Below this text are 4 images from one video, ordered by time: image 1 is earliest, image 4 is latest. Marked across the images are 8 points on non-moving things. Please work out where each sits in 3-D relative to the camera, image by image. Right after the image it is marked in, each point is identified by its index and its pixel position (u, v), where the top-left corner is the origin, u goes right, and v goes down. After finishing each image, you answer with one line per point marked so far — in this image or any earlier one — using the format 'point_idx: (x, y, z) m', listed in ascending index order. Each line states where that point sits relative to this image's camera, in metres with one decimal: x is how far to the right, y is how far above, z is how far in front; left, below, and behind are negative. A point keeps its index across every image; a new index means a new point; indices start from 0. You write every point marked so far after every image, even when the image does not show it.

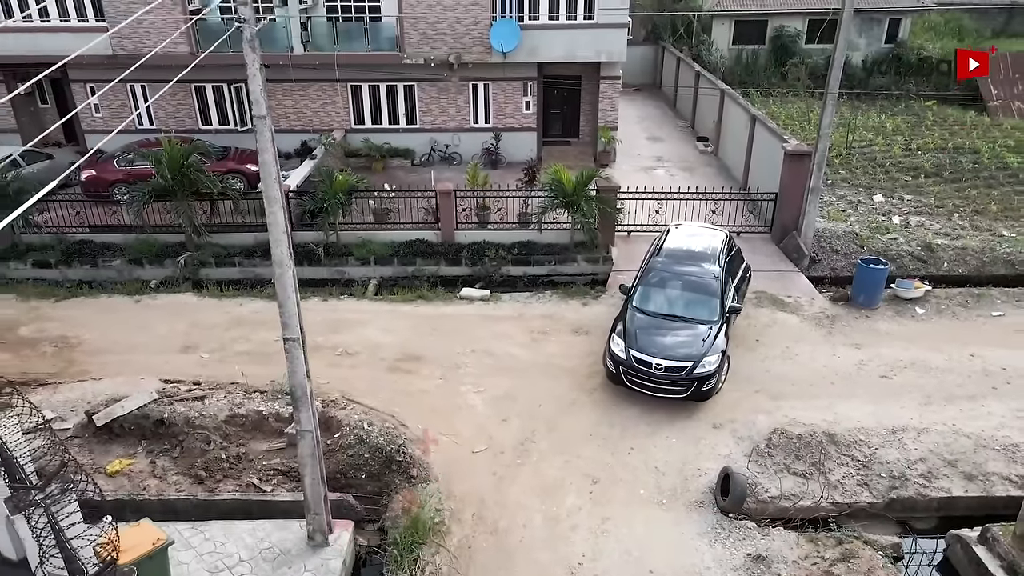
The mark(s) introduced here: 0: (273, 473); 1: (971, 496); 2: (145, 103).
0: (-2.9, -2.3, +8.6) m
1: (+5.3, -2.4, +8.1) m
2: (-9.2, +4.6, +17.4) m
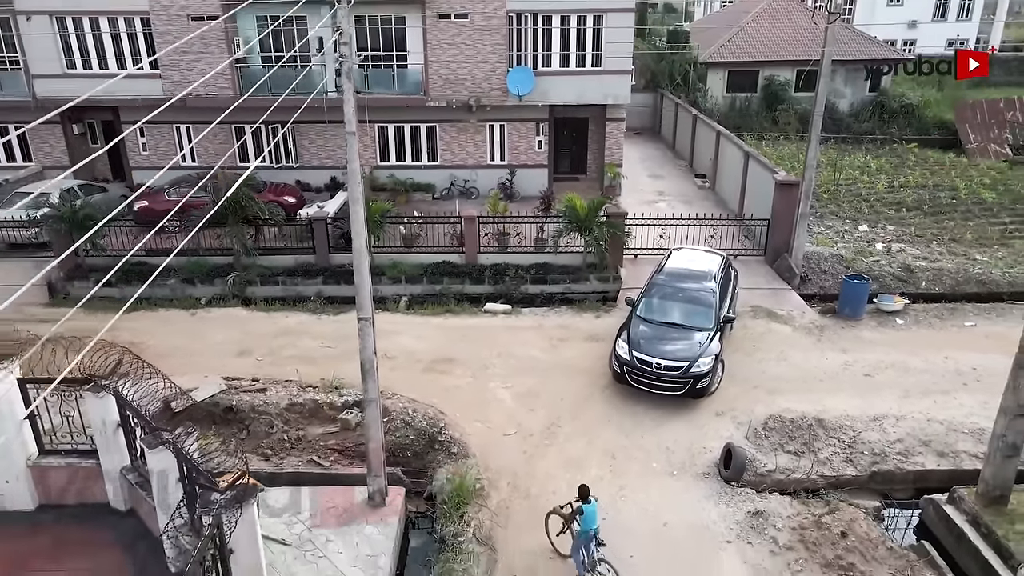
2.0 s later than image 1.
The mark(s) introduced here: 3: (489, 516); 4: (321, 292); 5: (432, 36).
0: (-2.5, -2.3, +9.8) m
1: (+5.7, -2.4, +9.2) m
2: (-8.8, +4.0, +19.0) m
3: (-0.3, -2.8, +8.5) m
4: (-3.9, -0.1, +14.4) m
5: (-2.0, +6.4, +17.7) m
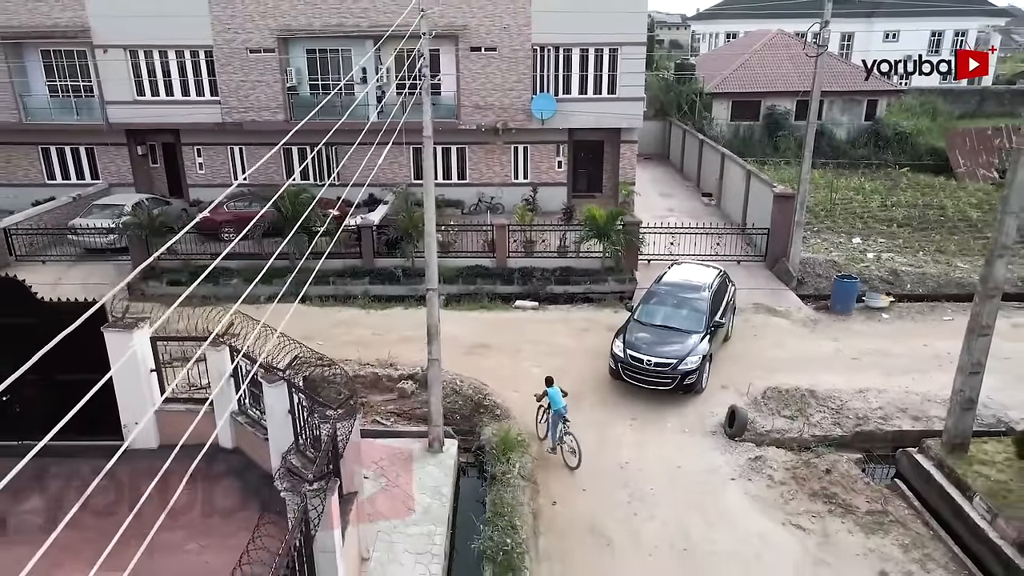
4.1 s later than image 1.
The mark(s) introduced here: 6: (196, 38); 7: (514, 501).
0: (-2.0, -2.1, +11.4) m
1: (+6.2, -2.2, +10.8) m
2: (-8.1, +3.8, +21.0) m
3: (+0.3, -2.5, +10.1) m
4: (-3.3, -0.1, +16.1) m
5: (-1.4, +6.2, +19.7) m
6: (-8.8, +6.9, +19.5) m
7: (0.0, -2.7, +9.0) m
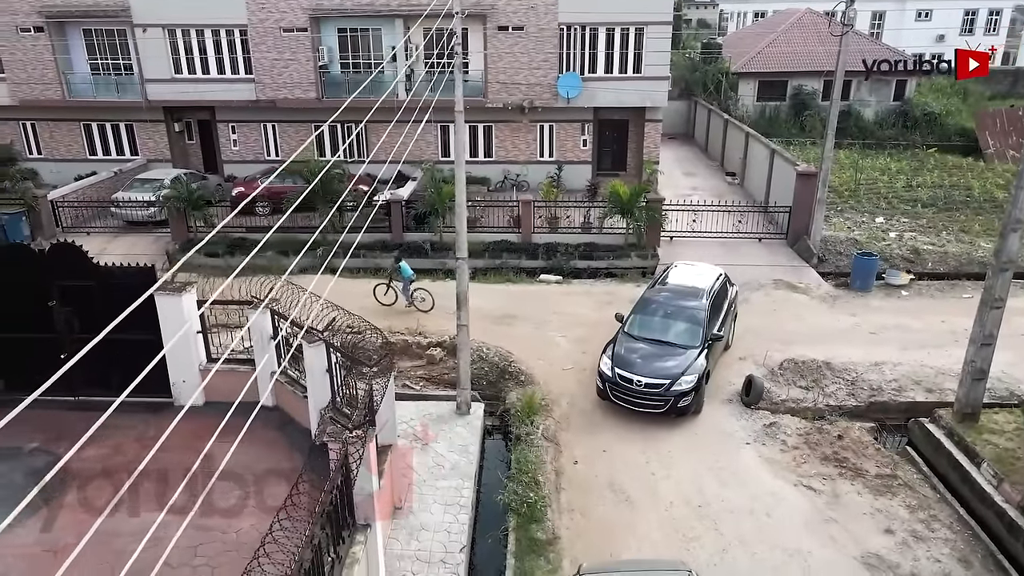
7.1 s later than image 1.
0: (-1.6, -1.6, +12.0) m
1: (+6.6, -1.8, +11.1) m
2: (-7.4, +4.6, +21.6) m
3: (+0.6, -2.0, +10.6) m
4: (-2.7, +0.6, +16.7) m
5: (-0.6, +6.9, +20.0) m
6: (-8.0, +7.7, +20.0) m
7: (+0.4, -2.3, +9.5) m
